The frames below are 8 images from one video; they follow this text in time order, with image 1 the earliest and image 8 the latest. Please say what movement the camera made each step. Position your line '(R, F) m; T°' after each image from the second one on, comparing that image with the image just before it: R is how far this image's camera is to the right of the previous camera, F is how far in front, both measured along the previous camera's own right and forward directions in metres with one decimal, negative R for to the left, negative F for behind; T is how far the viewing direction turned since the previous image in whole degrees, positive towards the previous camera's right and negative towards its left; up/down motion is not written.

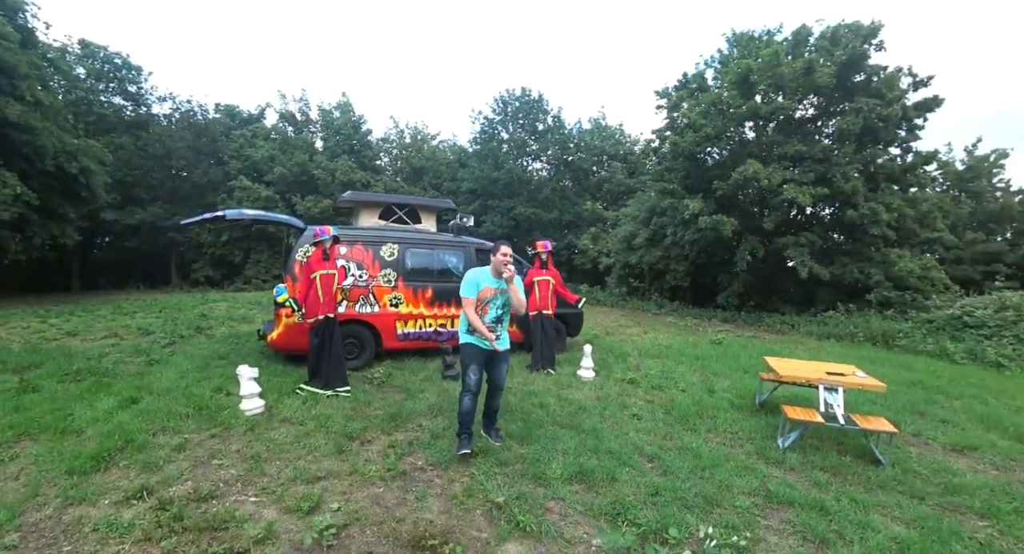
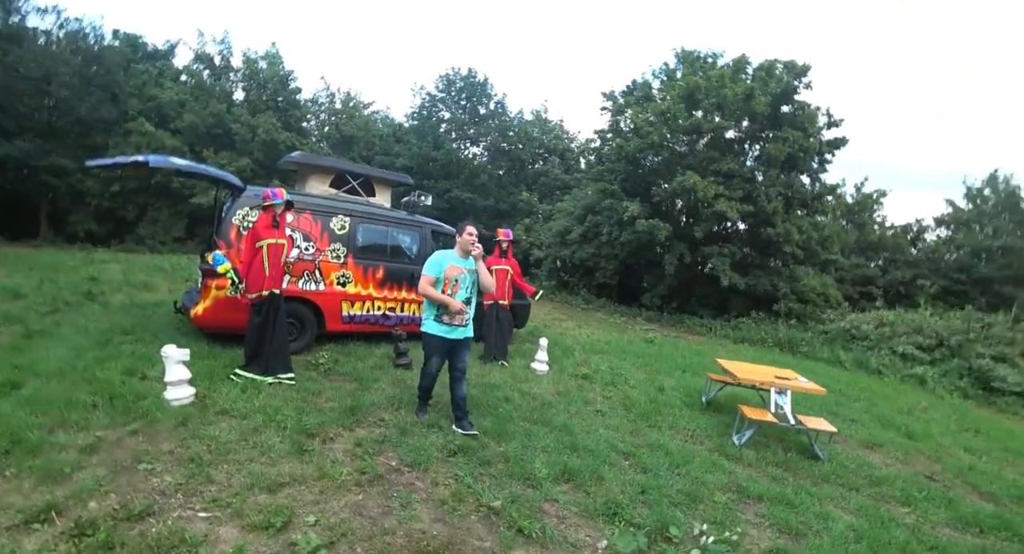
(-0.7, +0.3) m; +11°
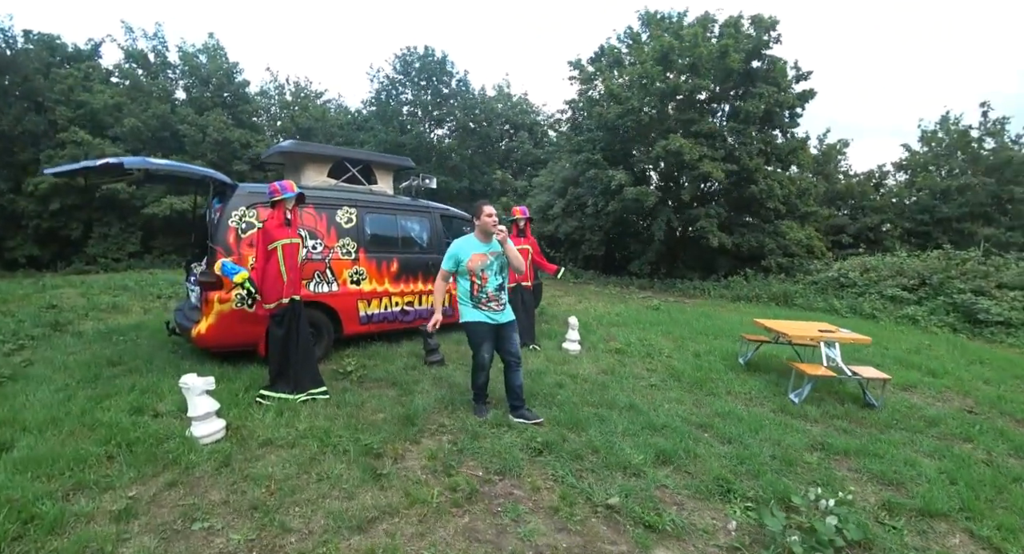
(-0.8, +0.4) m; +5°
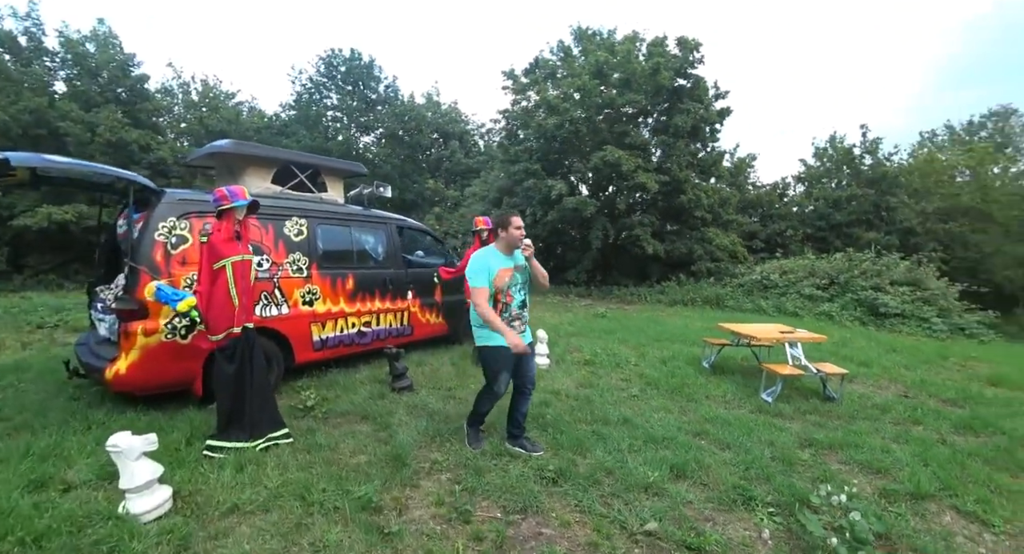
(-0.5, +0.4) m; +10°
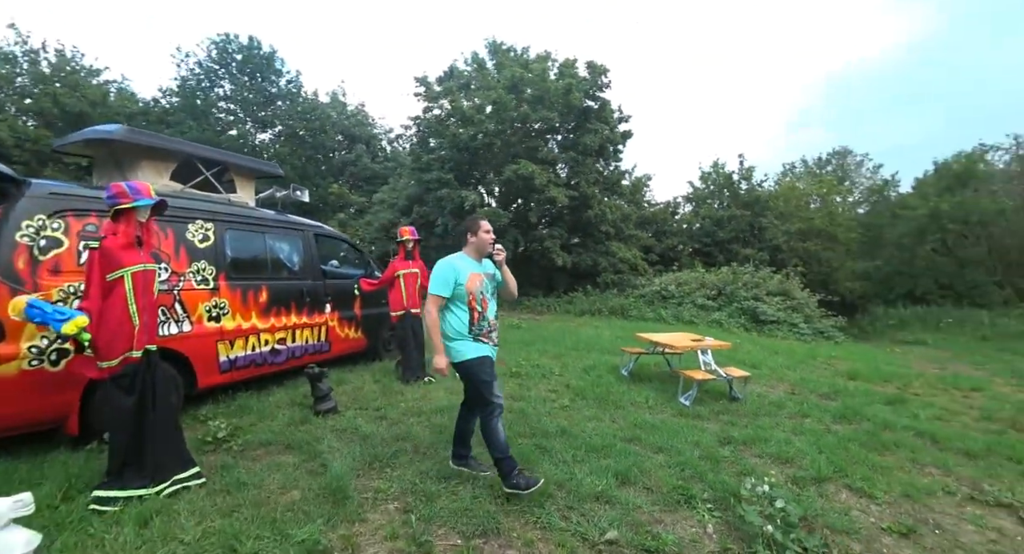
(-0.3, +0.1) m; +12°
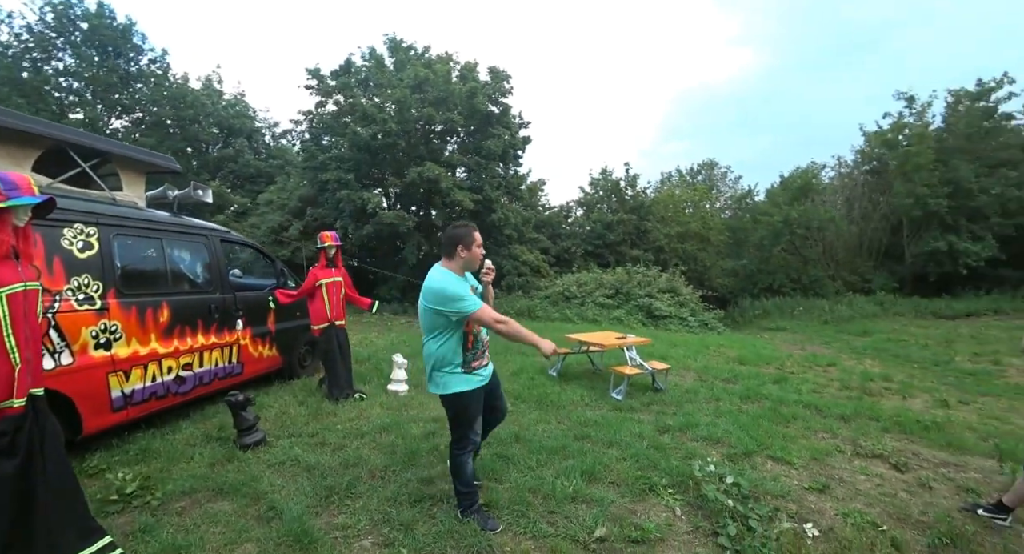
(-0.5, +0.1) m; +14°
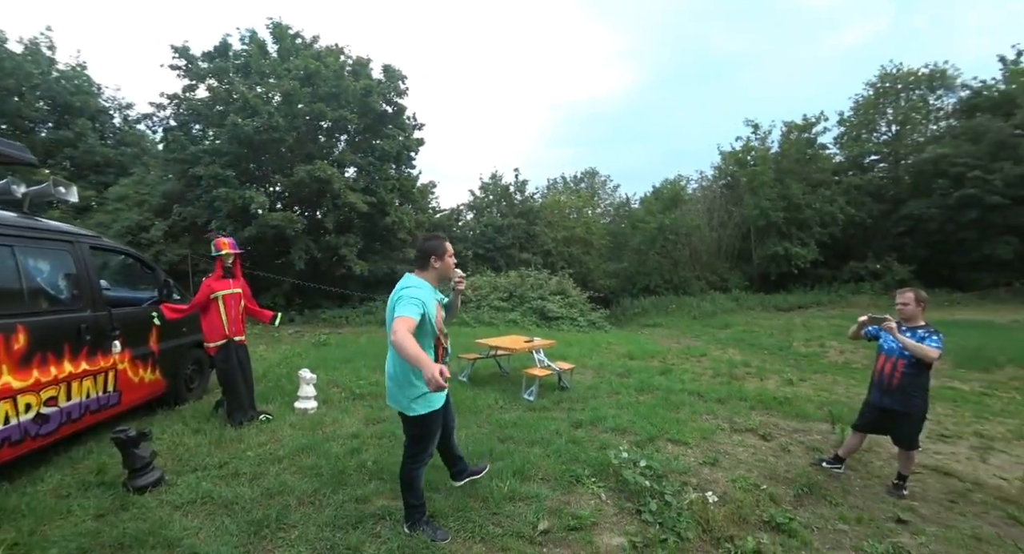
(-0.4, -0.1) m; +14°
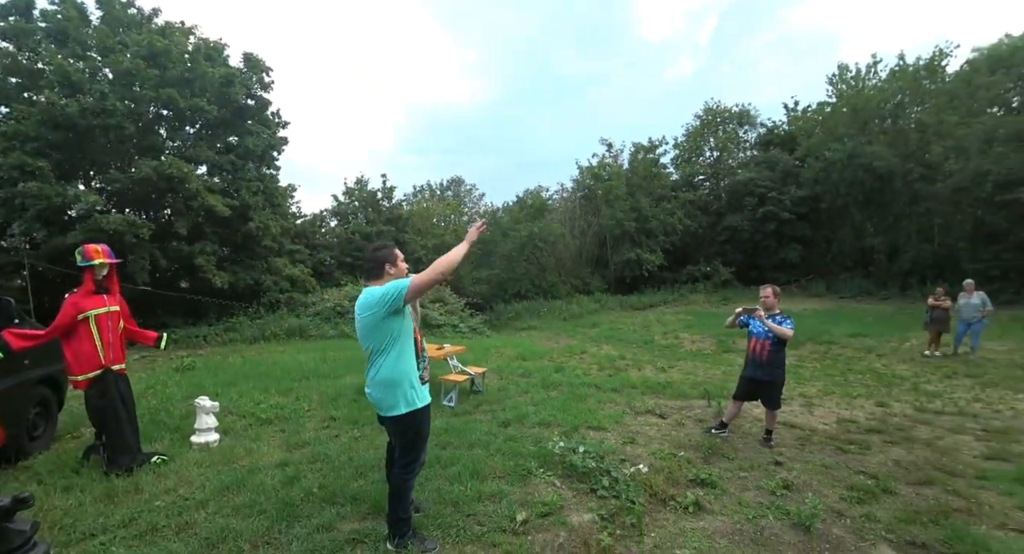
(-0.8, -0.1) m; +17°
